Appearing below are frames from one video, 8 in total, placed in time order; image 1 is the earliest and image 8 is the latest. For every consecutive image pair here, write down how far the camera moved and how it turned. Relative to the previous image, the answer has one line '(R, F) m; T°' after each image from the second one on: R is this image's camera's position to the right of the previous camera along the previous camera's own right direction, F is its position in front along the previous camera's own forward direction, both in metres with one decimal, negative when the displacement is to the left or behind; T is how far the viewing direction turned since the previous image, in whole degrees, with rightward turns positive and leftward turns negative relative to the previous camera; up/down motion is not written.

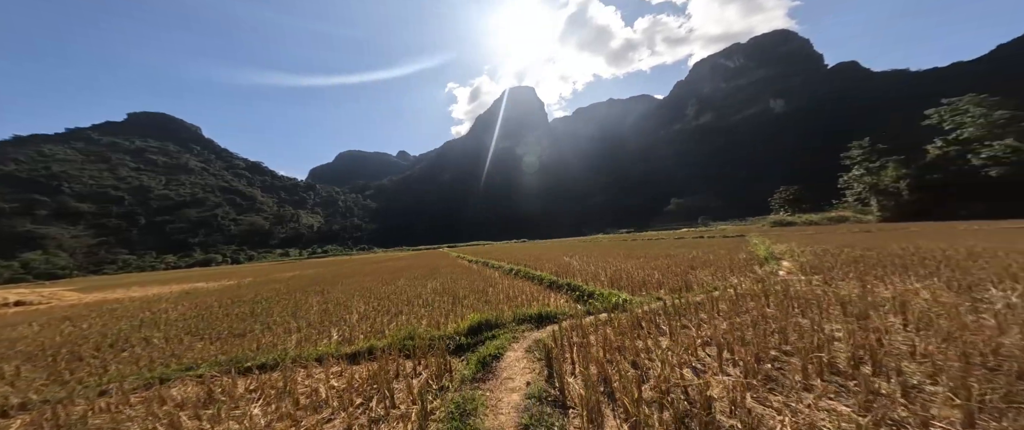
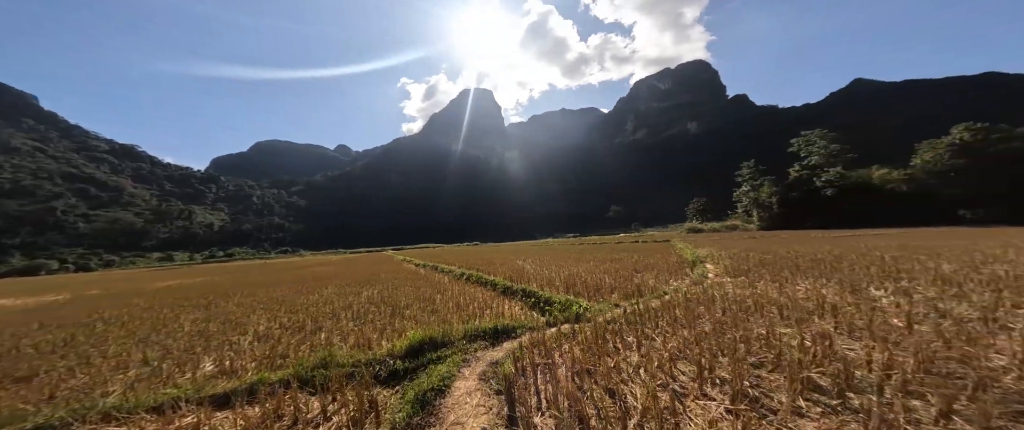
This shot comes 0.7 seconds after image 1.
(-0.1, +0.5) m; +11°
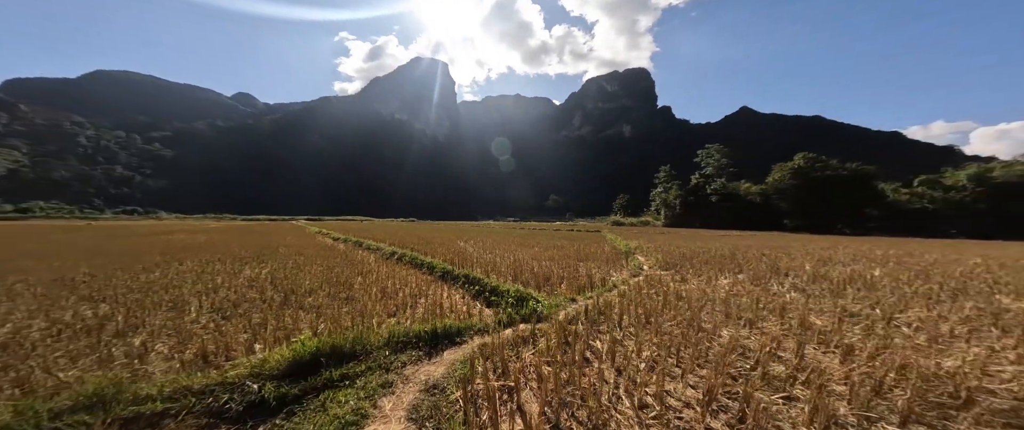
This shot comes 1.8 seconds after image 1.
(-0.2, +0.8) m; +14°
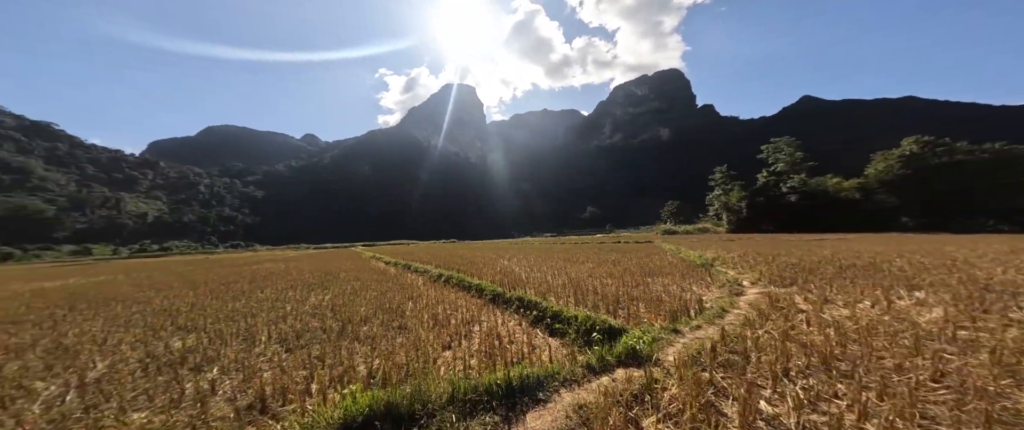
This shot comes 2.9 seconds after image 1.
(-0.2, +0.4) m; -9°
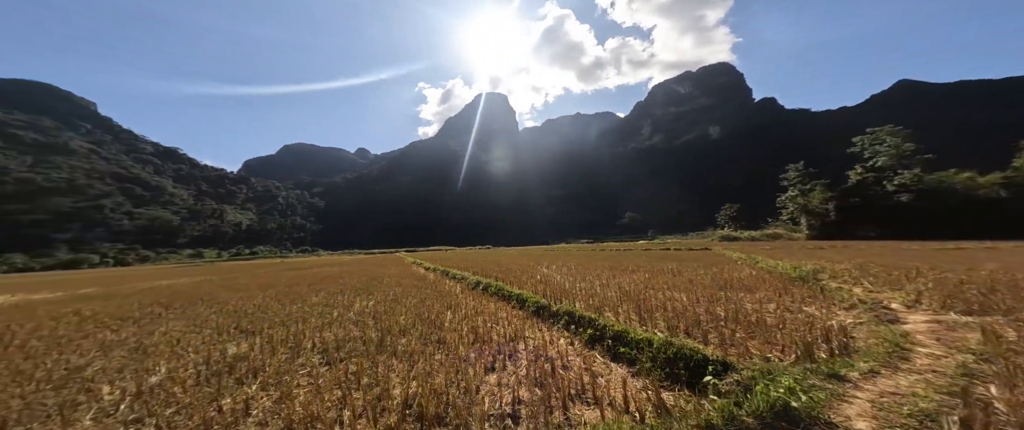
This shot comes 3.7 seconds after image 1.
(-0.2, +0.5) m; -8°
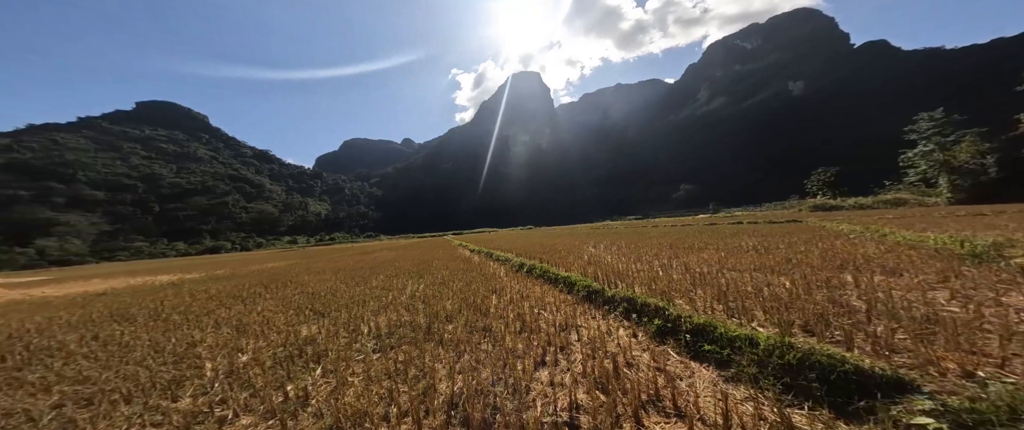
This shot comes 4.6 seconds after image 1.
(0.0, +1.0) m; -9°
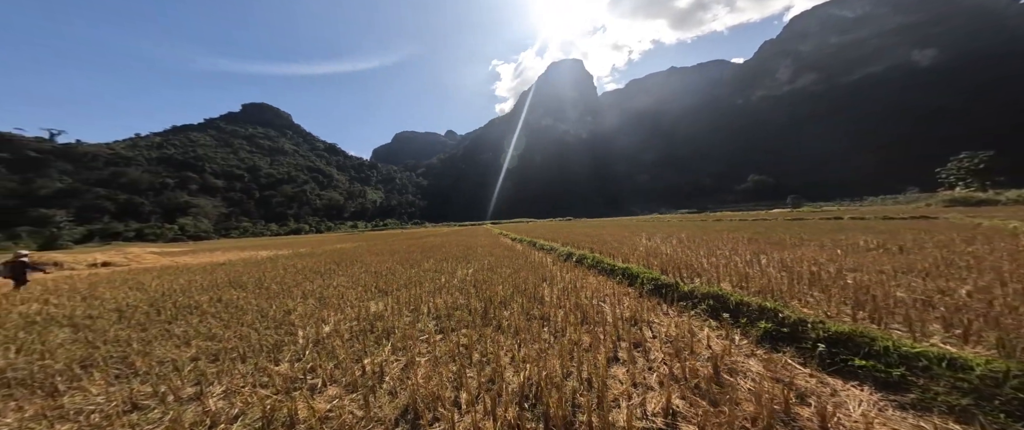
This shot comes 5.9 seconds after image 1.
(-0.5, +0.8) m; -8°
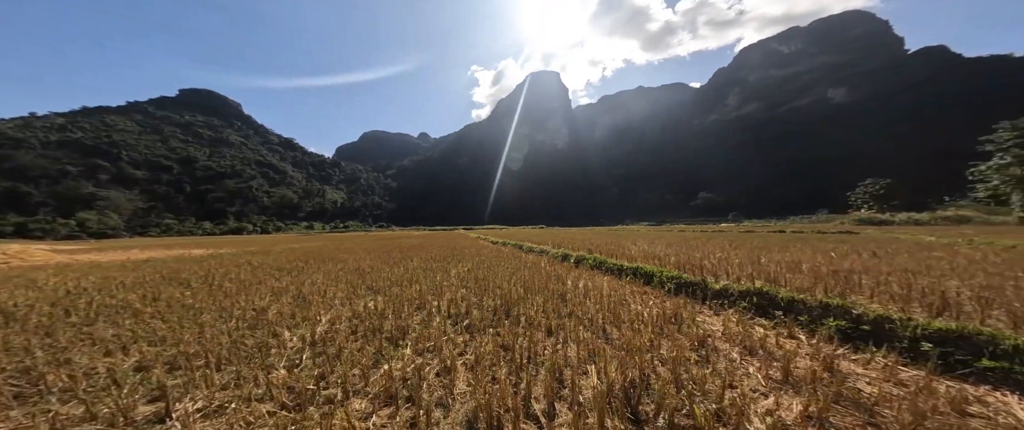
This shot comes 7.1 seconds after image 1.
(-1.7, +0.9) m; +8°
